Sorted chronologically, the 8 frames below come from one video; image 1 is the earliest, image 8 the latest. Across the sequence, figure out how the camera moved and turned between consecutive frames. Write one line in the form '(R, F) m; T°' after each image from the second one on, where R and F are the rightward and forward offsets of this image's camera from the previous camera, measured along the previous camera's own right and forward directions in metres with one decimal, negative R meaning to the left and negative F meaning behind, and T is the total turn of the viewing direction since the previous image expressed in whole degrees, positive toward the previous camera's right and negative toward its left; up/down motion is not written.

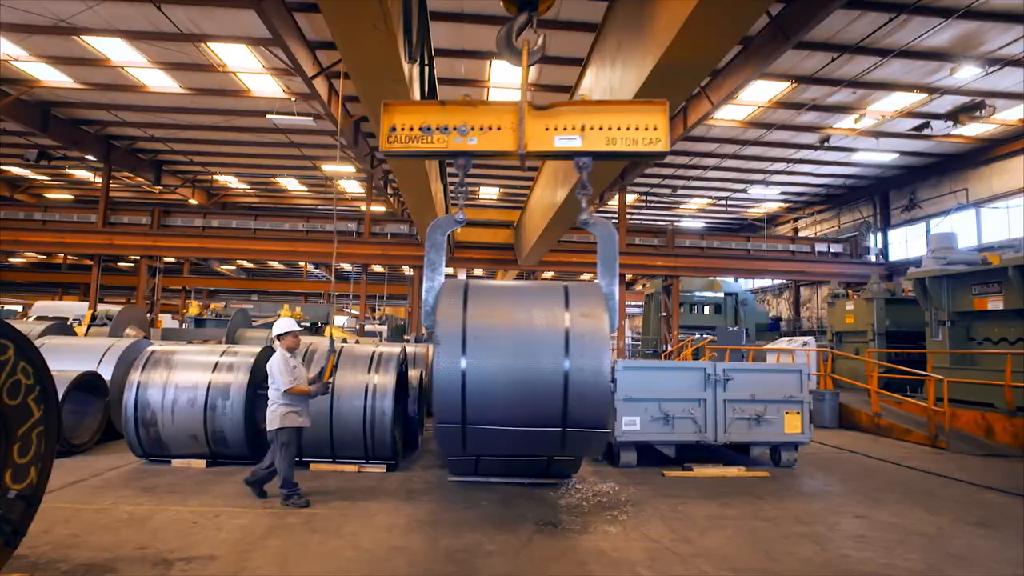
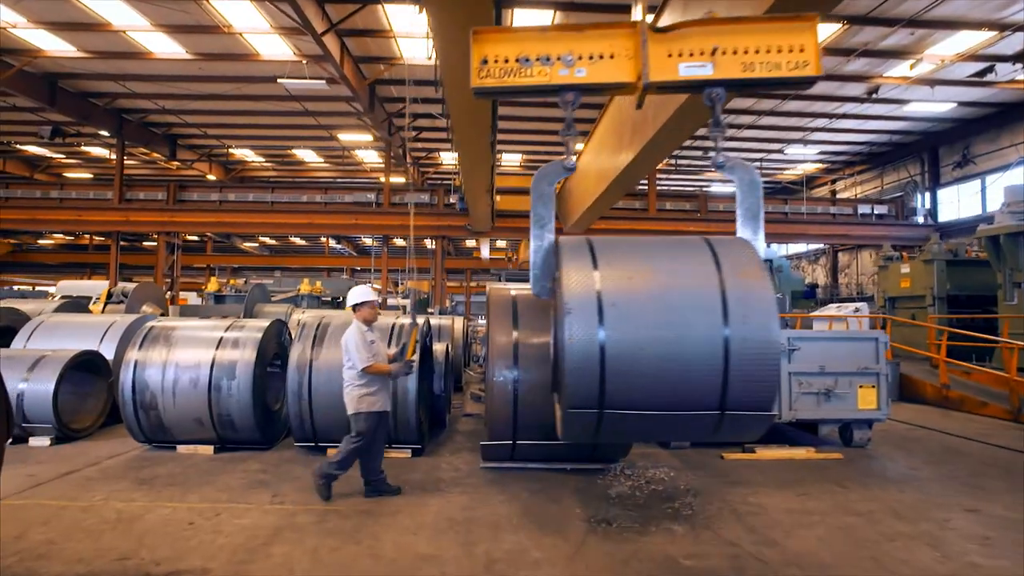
(-0.1, +0.7) m; -2°
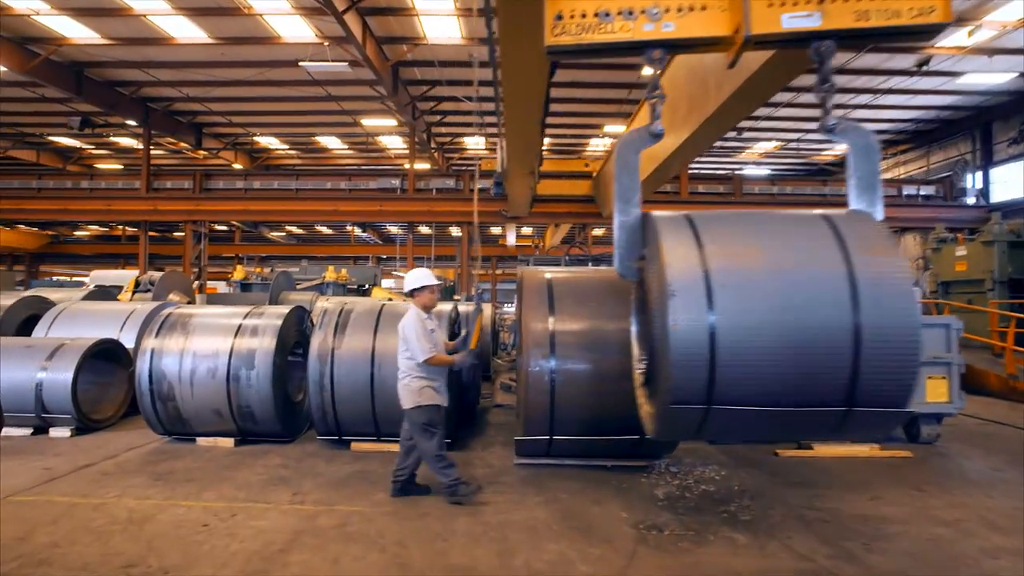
(-0.1, +0.4) m; -2°
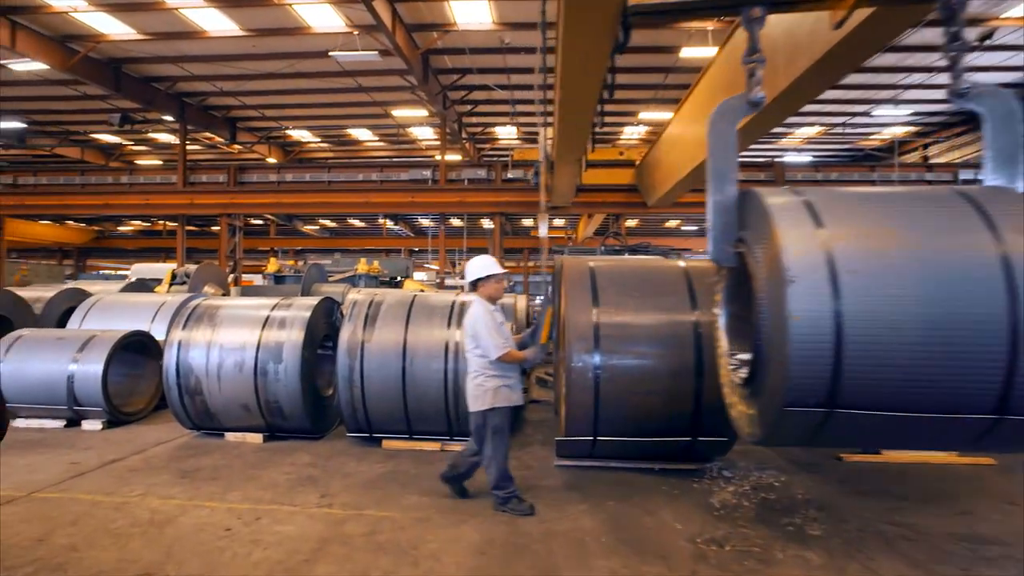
(-0.1, +0.3) m; -3°
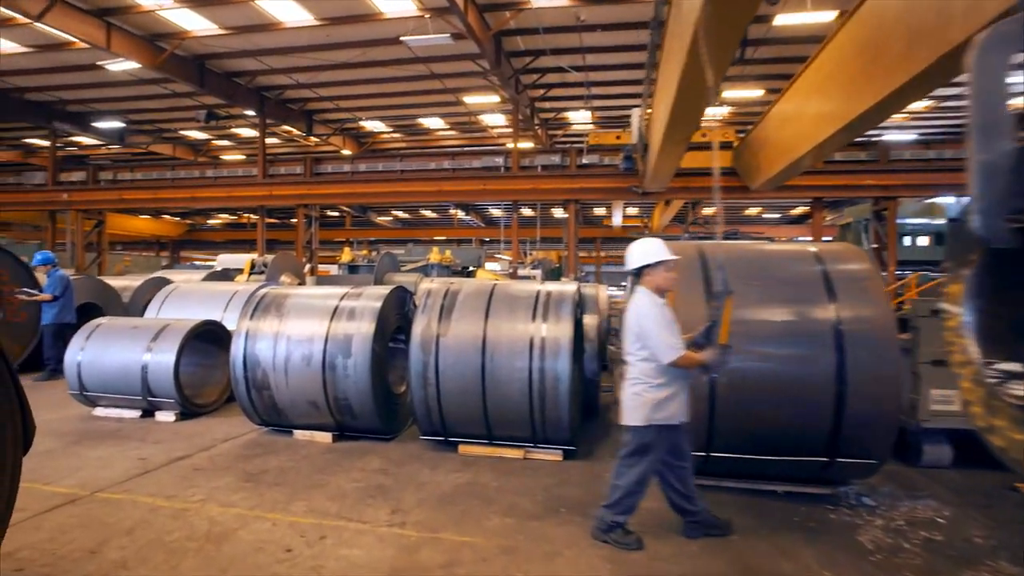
(-0.2, +0.6) m; -7°
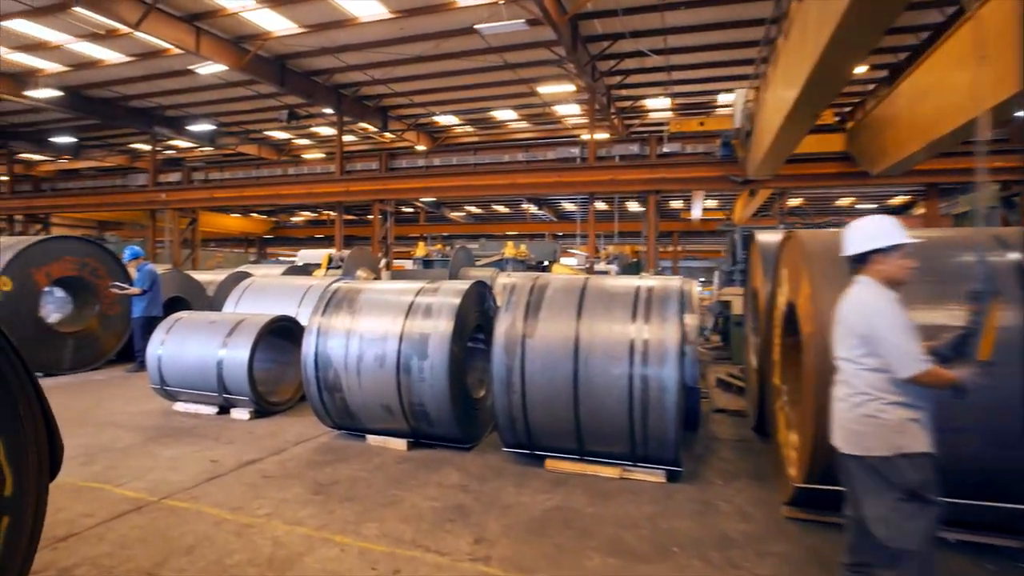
(-0.2, +0.5) m; -7°
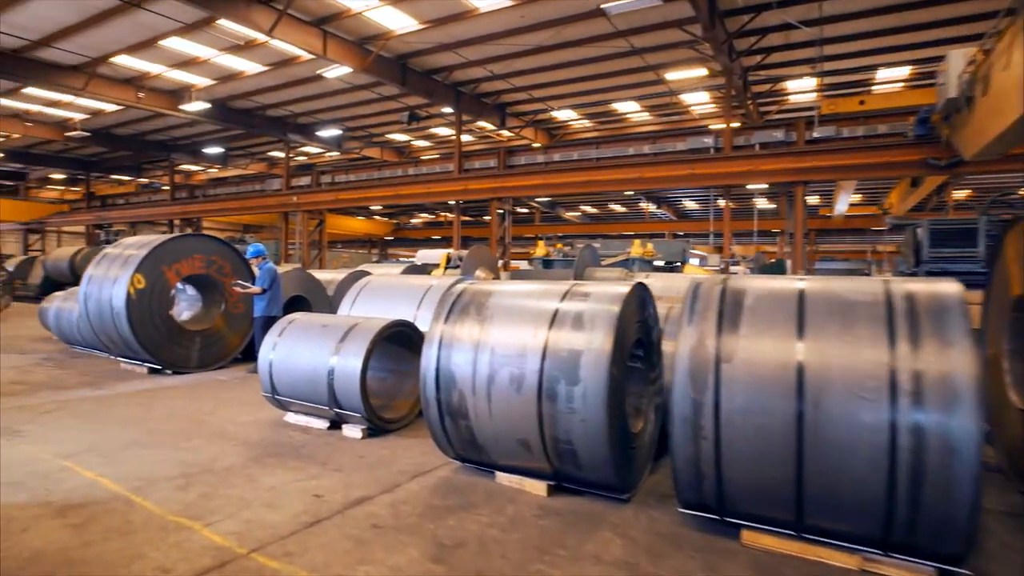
(-0.4, +0.9) m; -11°
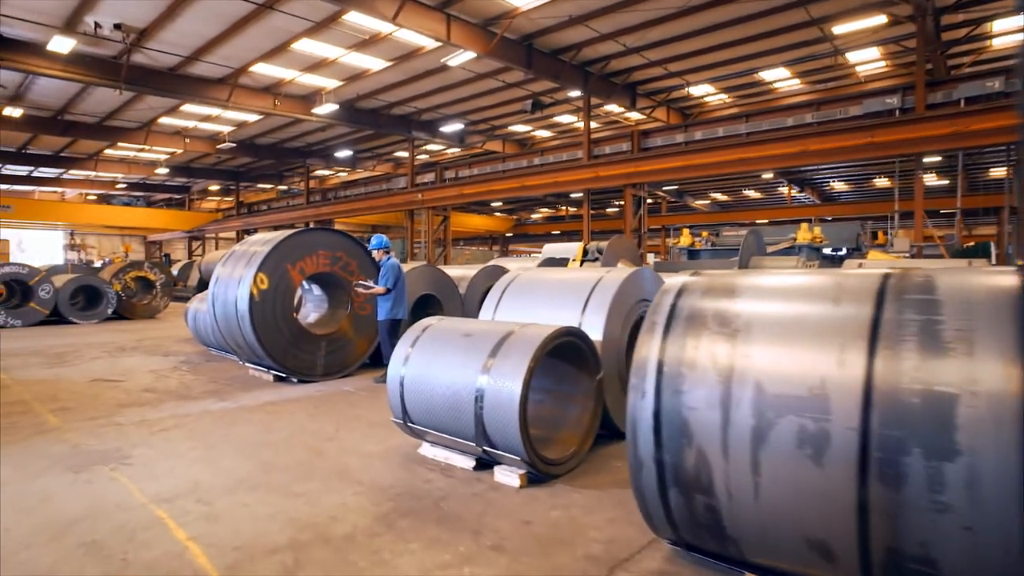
(-0.5, +1.2) m; -12°
